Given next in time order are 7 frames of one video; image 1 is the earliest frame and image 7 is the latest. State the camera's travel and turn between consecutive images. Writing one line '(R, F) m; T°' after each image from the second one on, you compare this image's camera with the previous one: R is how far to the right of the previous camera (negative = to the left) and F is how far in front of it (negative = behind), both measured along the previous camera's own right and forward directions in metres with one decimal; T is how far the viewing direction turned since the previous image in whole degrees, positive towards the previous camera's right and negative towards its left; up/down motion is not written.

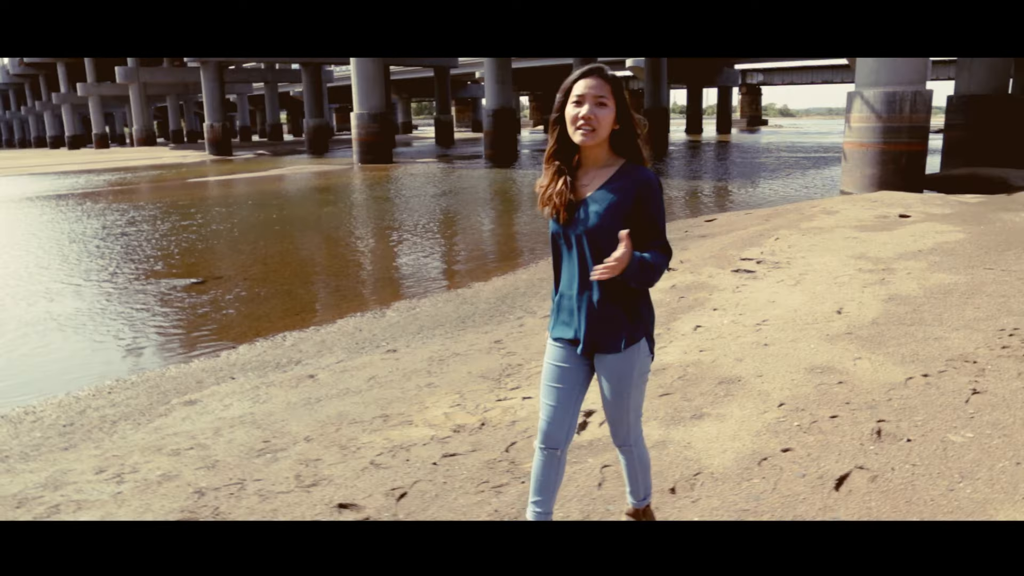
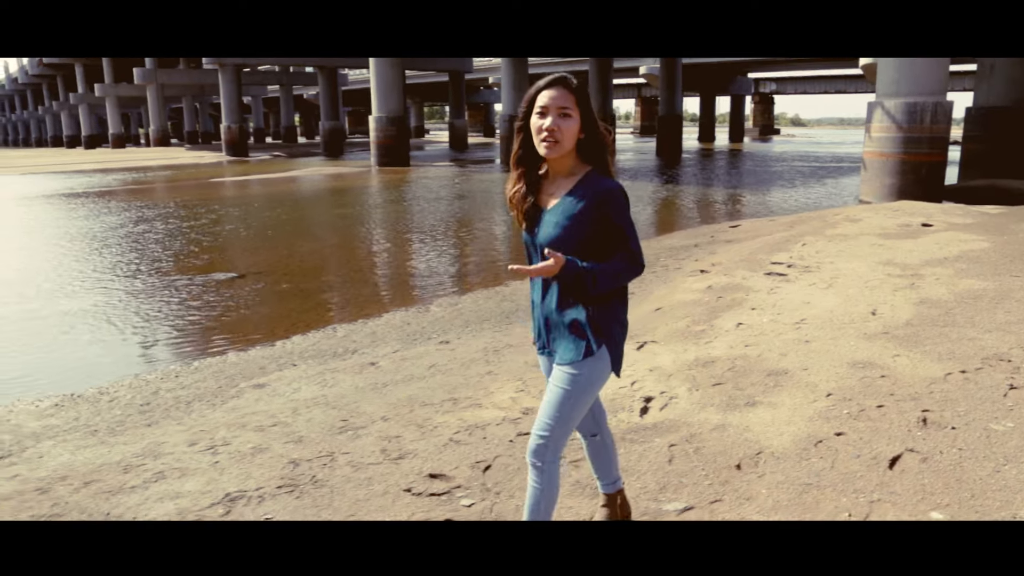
(-0.4, -0.3) m; 0°
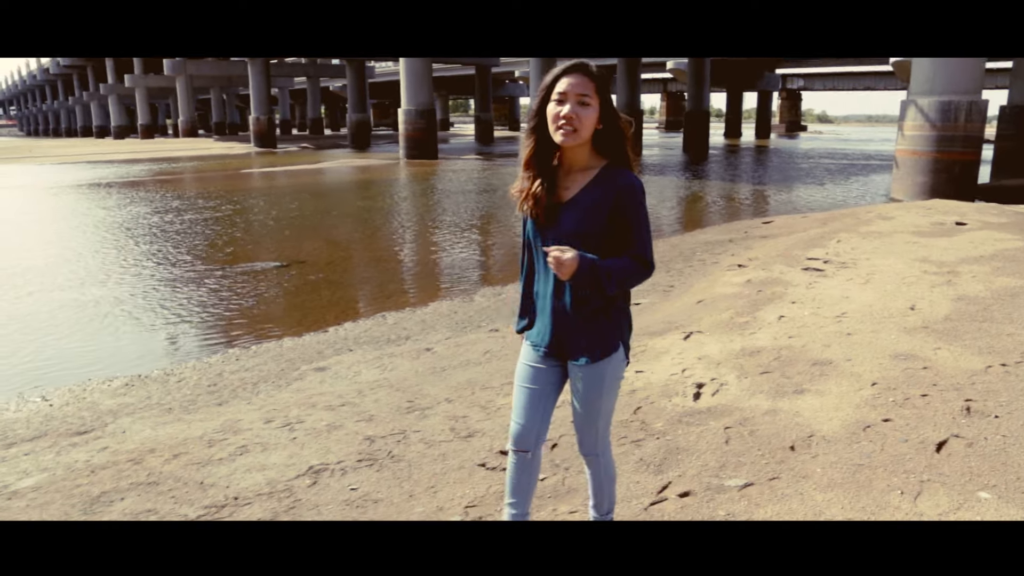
(-0.2, -0.3) m; -1°
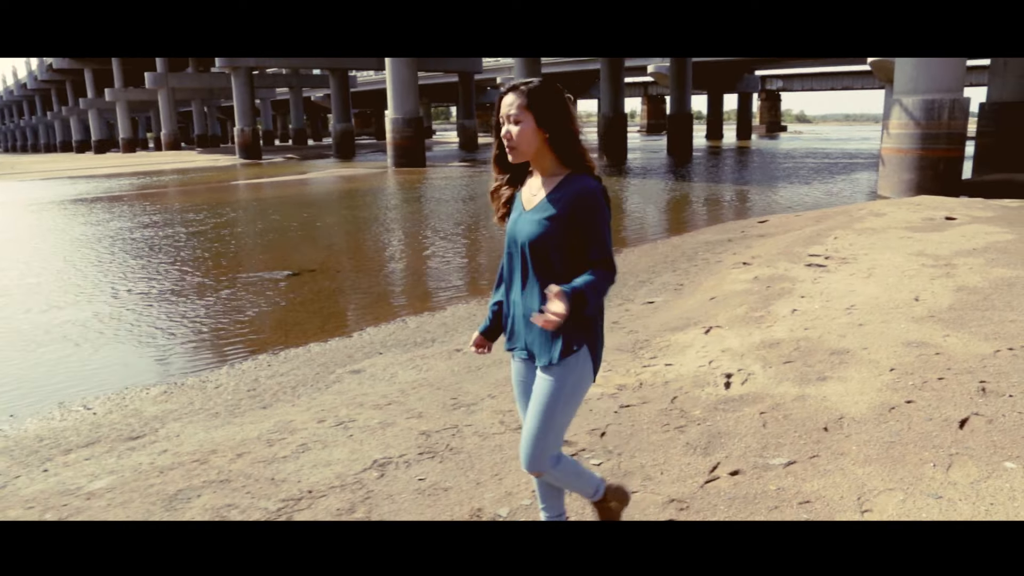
(-0.4, -0.3) m; +1°
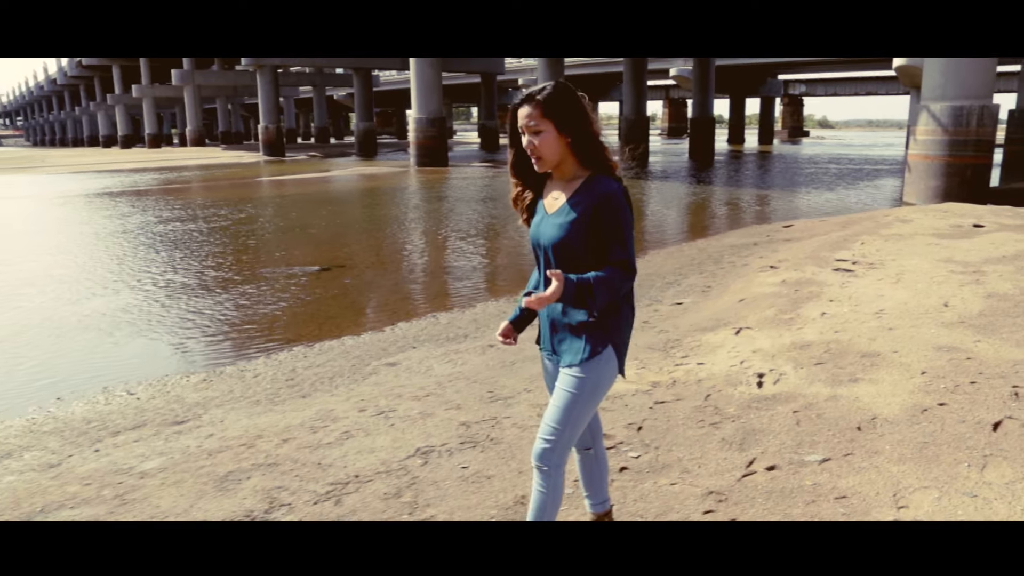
(-0.1, -0.1) m; -1°
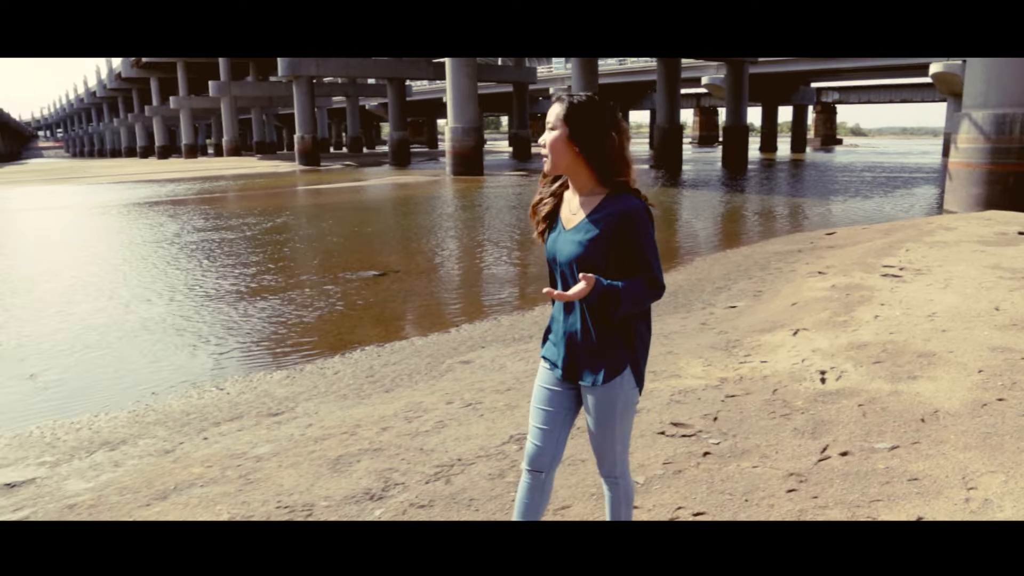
(-0.4, -0.4) m; -2°
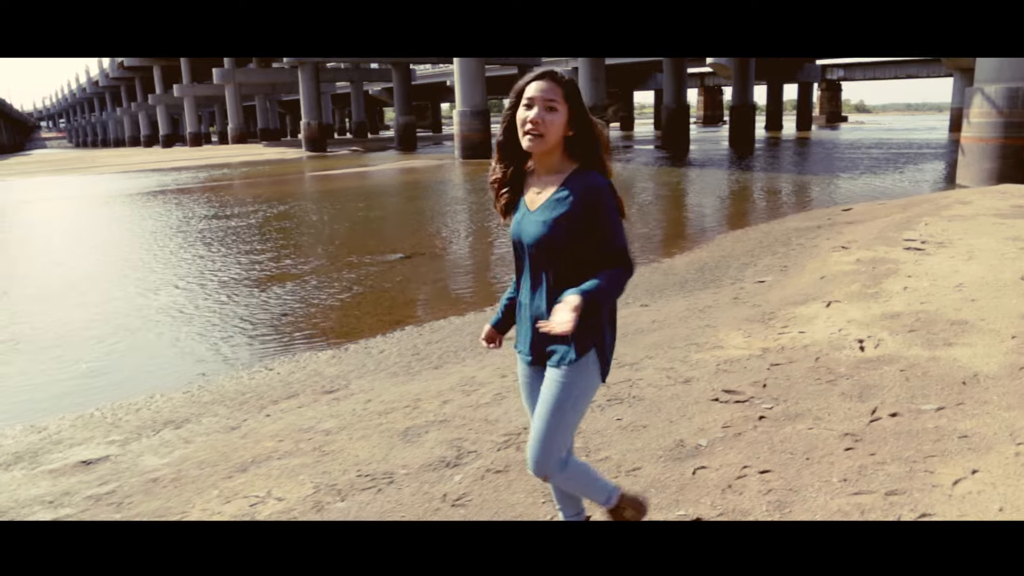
(-0.4, -0.2) m; 0°
